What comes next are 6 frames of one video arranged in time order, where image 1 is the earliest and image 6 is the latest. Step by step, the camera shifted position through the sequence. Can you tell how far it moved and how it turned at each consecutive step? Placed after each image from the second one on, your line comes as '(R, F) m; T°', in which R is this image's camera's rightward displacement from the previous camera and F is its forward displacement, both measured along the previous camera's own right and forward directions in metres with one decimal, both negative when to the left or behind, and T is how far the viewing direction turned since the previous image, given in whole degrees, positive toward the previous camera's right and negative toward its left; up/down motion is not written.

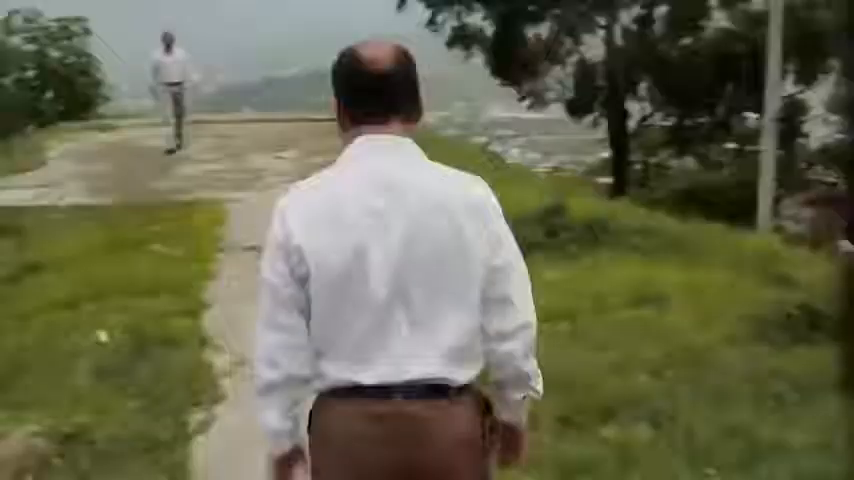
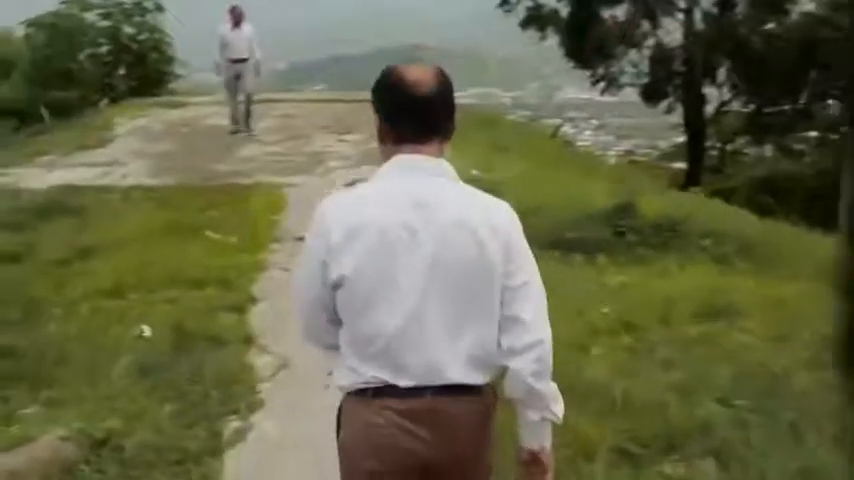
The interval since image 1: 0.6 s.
(+0.1, +0.3) m; -4°
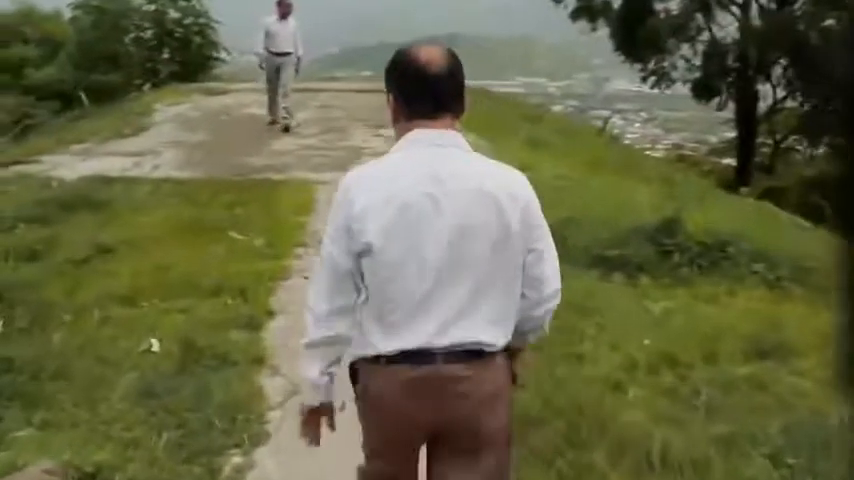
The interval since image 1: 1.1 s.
(+0.1, +0.4) m; -3°
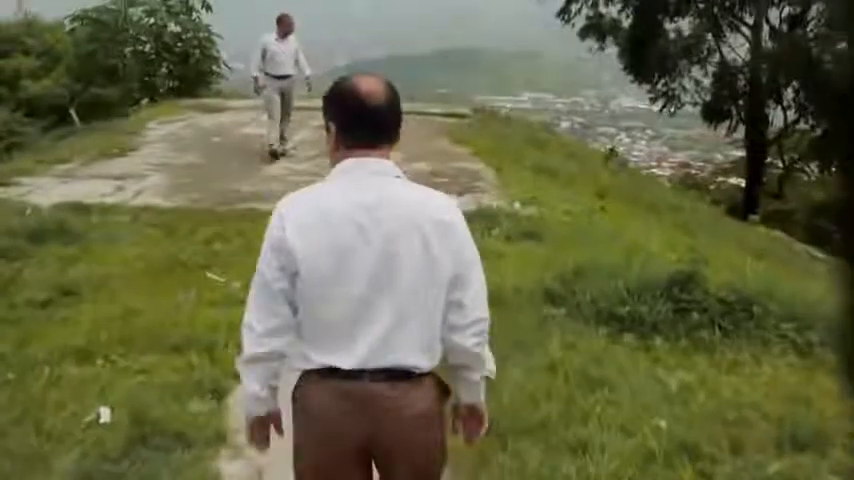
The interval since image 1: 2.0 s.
(+0.1, +0.6) m; 0°
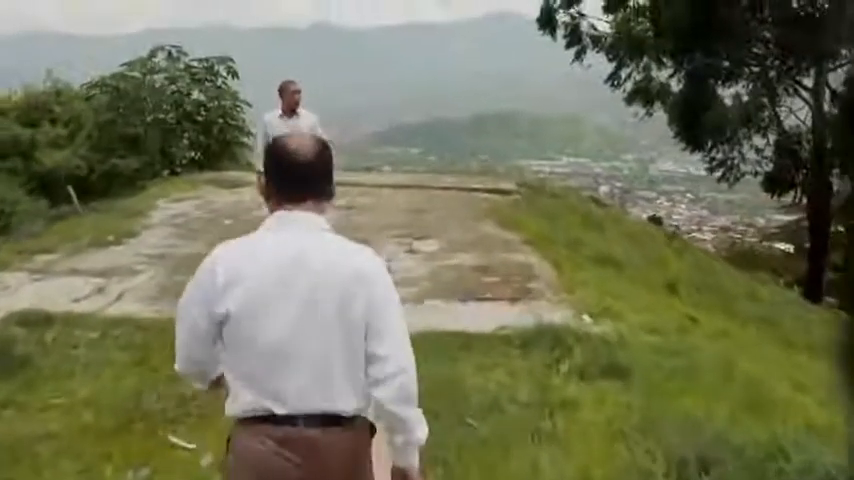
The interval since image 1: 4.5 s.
(-0.1, +2.1) m; -2°
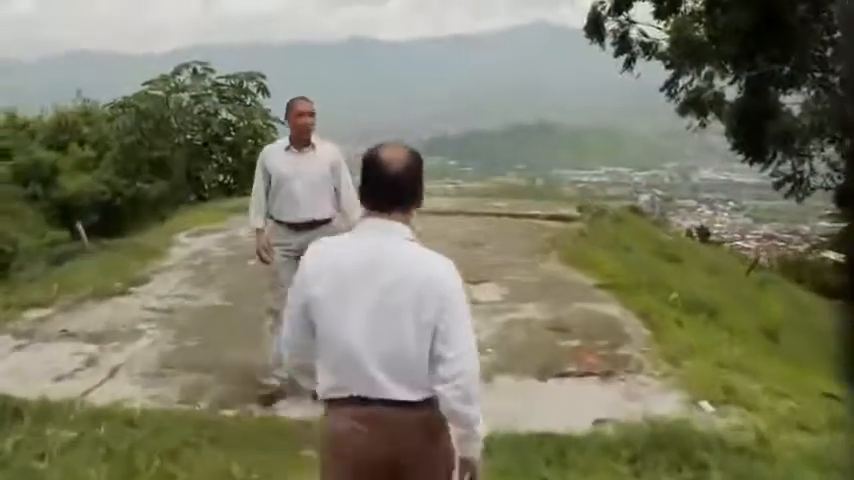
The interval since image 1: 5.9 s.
(-0.2, +1.8) m; -2°
